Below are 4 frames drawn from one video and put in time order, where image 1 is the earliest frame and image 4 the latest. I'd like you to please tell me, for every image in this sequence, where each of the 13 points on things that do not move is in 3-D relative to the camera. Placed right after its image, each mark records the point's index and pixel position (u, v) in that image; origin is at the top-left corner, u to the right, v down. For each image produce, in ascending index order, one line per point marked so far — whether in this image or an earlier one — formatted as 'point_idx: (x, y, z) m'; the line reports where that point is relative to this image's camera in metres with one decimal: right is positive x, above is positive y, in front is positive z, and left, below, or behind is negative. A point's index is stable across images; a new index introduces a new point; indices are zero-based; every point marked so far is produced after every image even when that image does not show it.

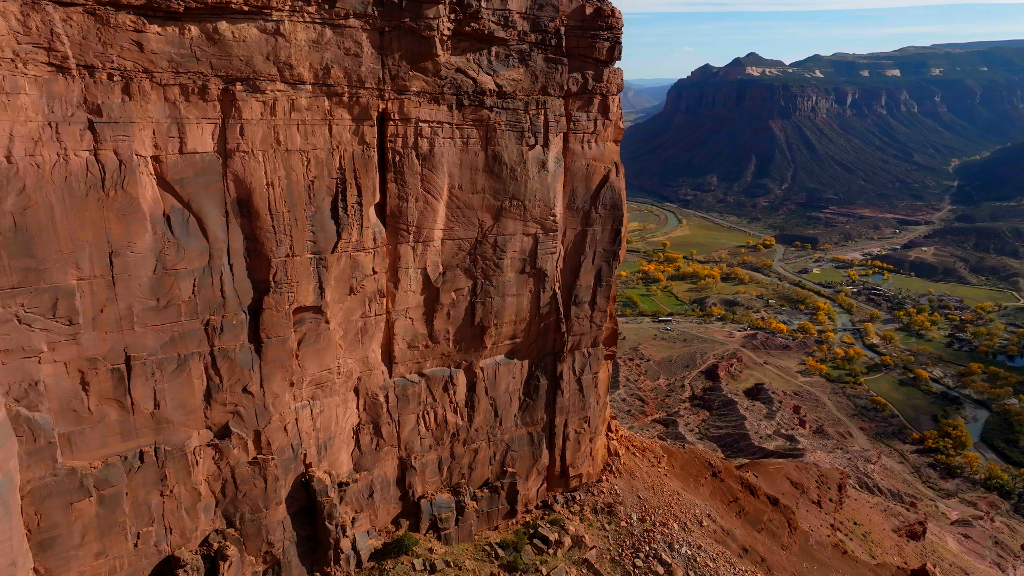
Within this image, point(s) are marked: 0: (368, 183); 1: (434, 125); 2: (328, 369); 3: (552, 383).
0: (-1.7, +1.2, +11.9) m
1: (-0.9, +2.0, +12.2) m
2: (-2.2, -1.0, +12.2) m
3: (+0.6, -1.4, +15.5) m
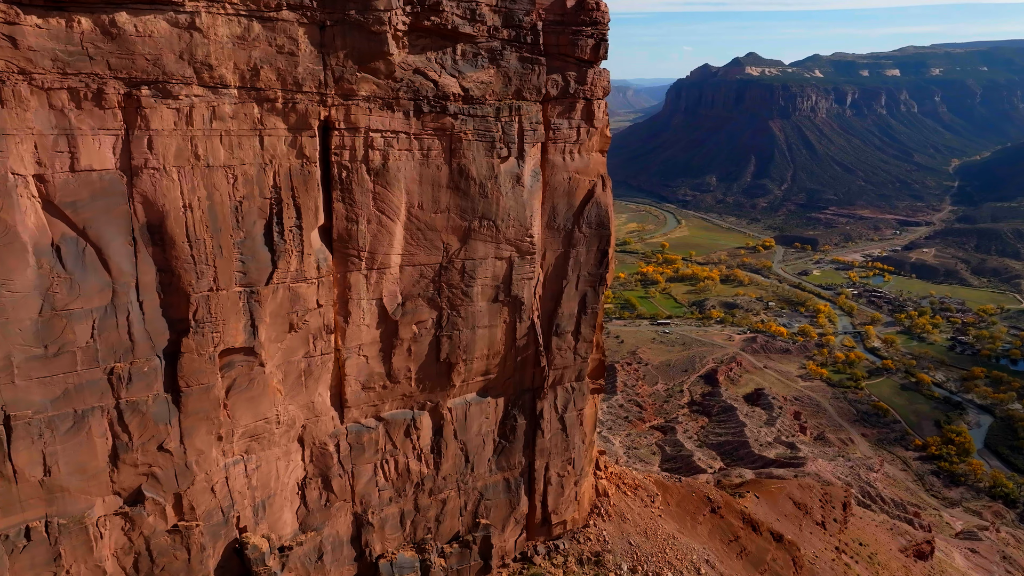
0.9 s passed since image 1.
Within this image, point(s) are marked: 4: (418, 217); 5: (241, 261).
0: (-2.0, +0.8, +10.2) m
1: (-1.3, +1.6, +10.5) m
2: (-2.5, -1.3, +10.5) m
3: (+0.2, -1.8, +13.8) m
4: (-1.0, +0.8, +11.2) m
5: (-2.6, +0.3, +9.8) m
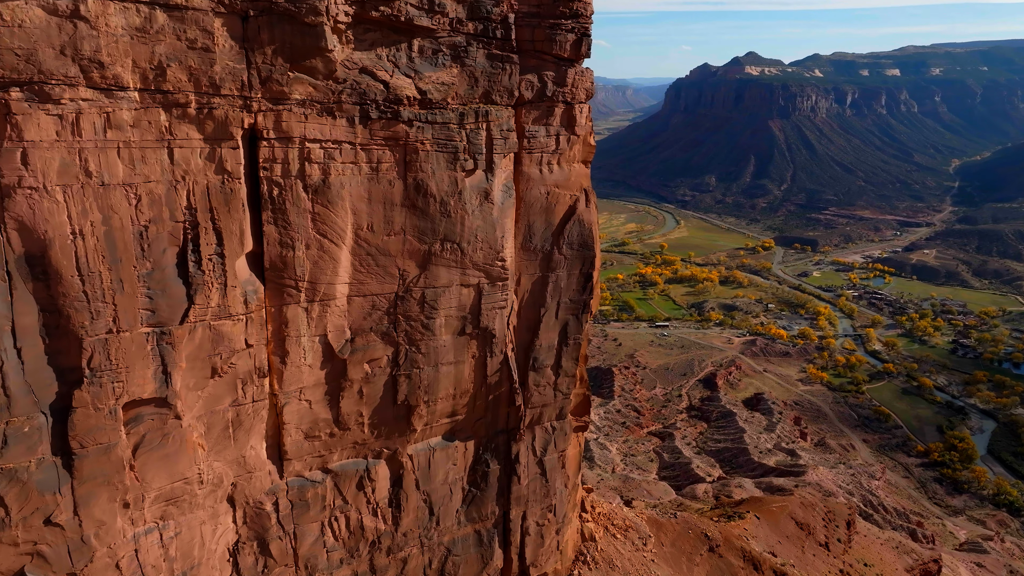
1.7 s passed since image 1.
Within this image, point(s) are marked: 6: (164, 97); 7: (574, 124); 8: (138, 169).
0: (-2.4, +0.5, +8.6) m
1: (-1.6, +1.3, +8.9) m
2: (-2.9, -1.7, +8.9) m
3: (-0.1, -2.1, +12.2) m
4: (-1.4, +0.5, +9.6) m
5: (-2.9, -0.1, +8.2) m
6: (-2.7, +1.5, +7.8) m
7: (+0.7, +1.8, +11.1) m
8: (-2.9, +0.9, +7.8) m
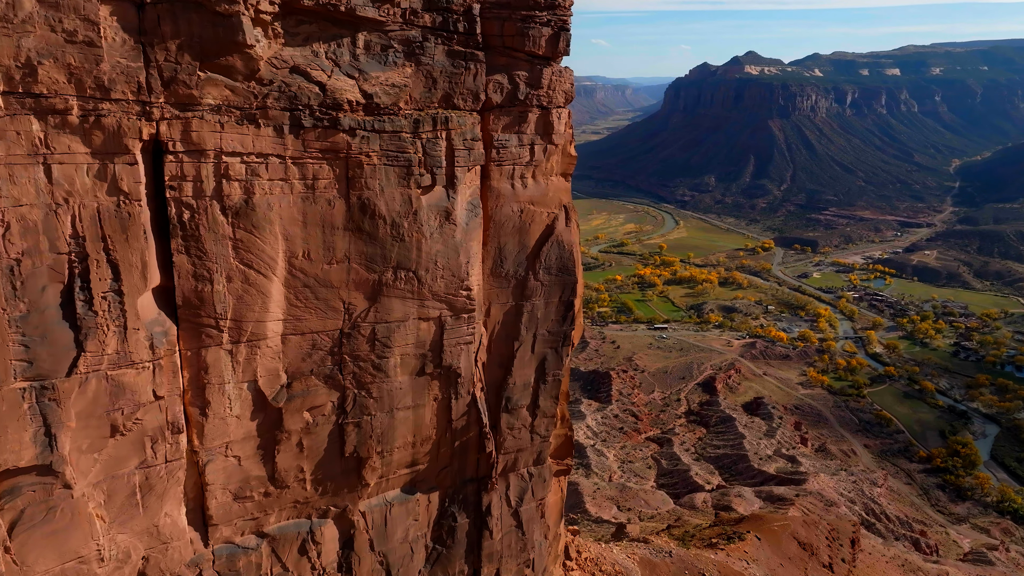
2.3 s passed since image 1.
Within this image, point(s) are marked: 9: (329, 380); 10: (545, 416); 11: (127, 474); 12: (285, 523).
0: (-2.7, +0.2, +7.1) m
1: (-1.9, +1.0, +7.5) m
2: (-3.2, -2.0, +7.5) m
3: (-0.4, -2.4, +10.7) m
4: (-1.7, +0.2, +8.2) m
5: (-3.2, -0.4, +6.7) m
6: (-3.0, +1.2, +6.4) m
7: (+0.4, +1.5, +9.7) m
8: (-3.2, +0.6, +6.4) m
9: (-1.6, -0.8, +8.8) m
10: (+0.3, -1.4, +10.8) m
11: (-2.9, -1.4, +7.7) m
12: (-2.0, -2.1, +9.1) m
